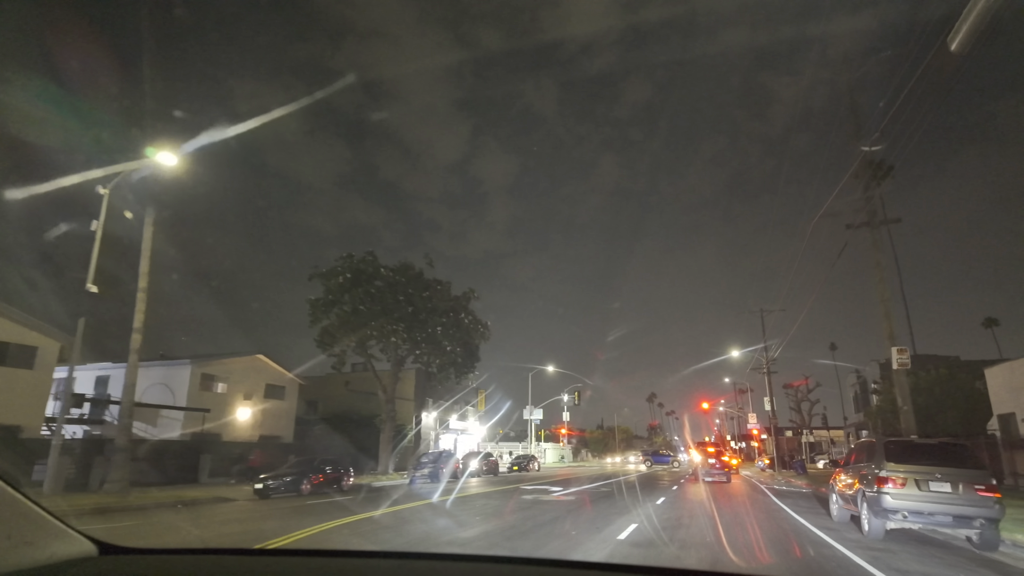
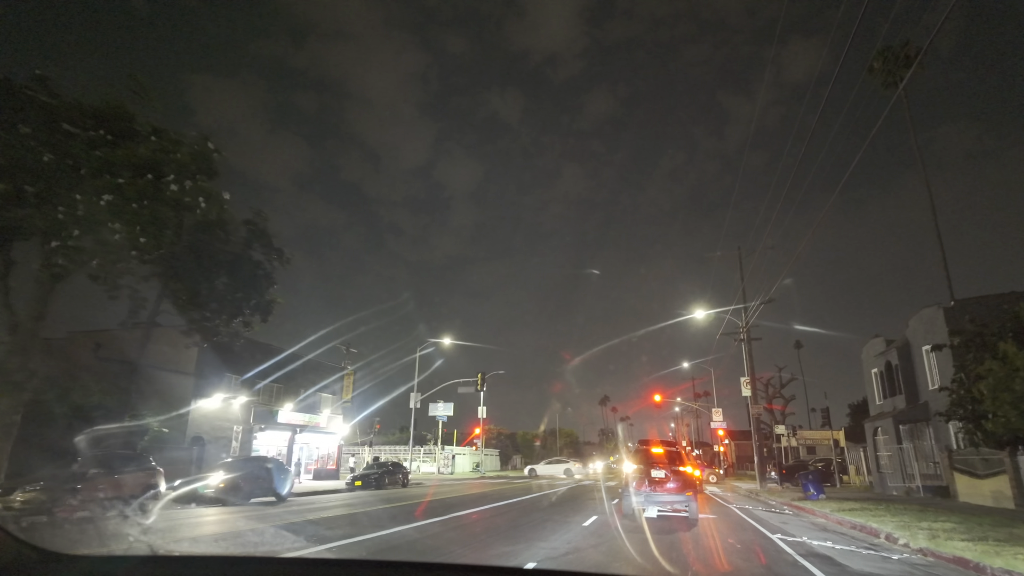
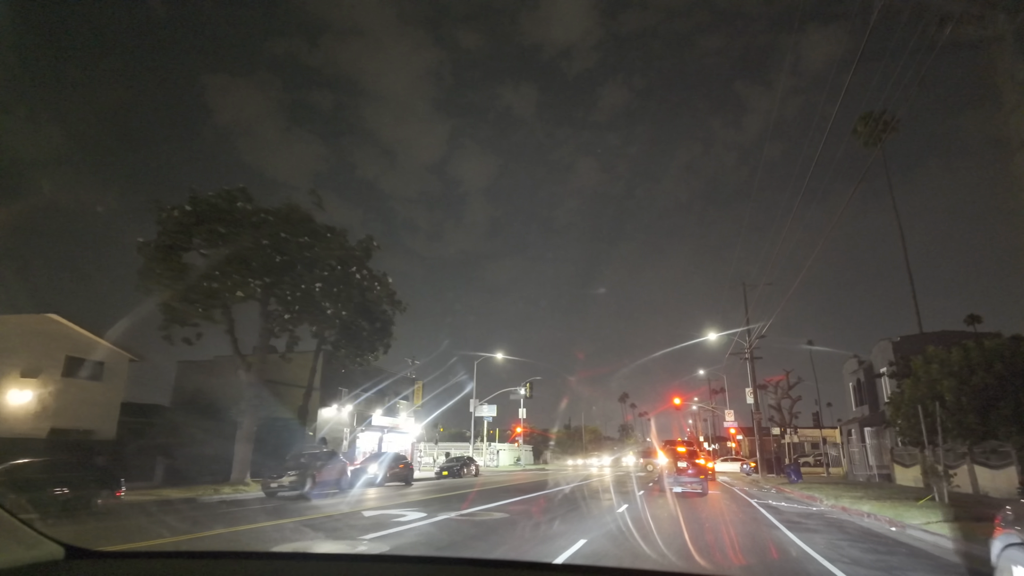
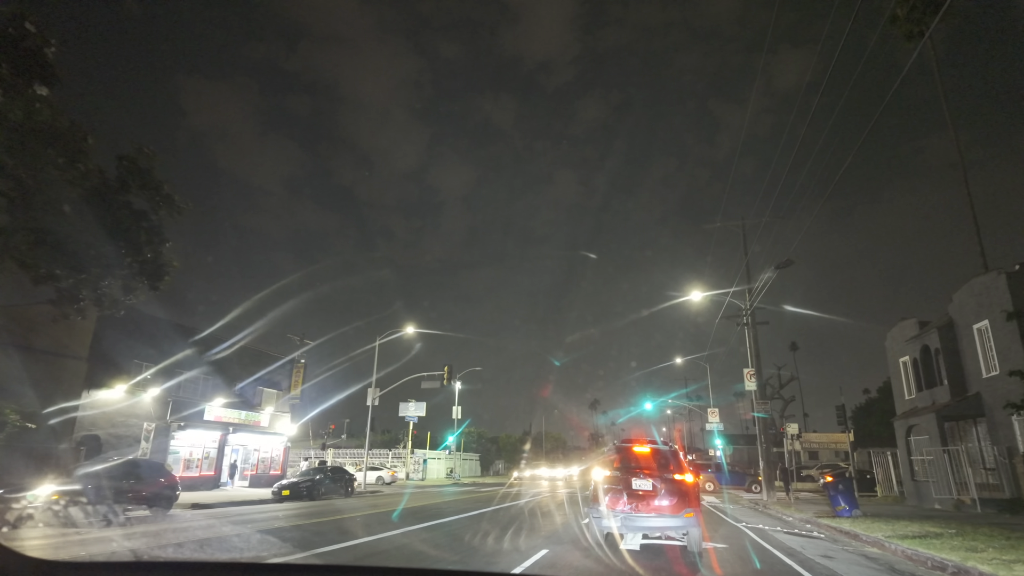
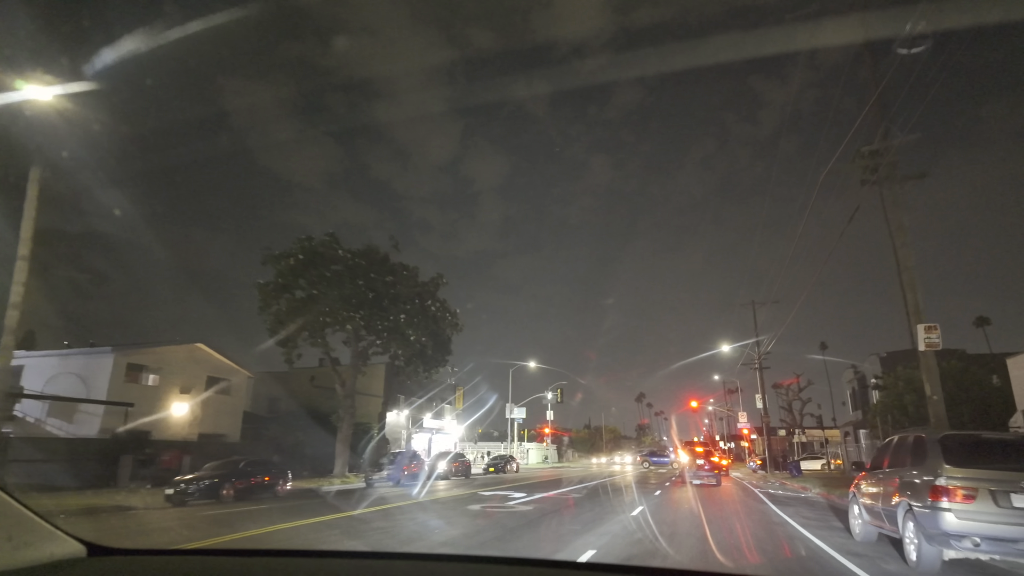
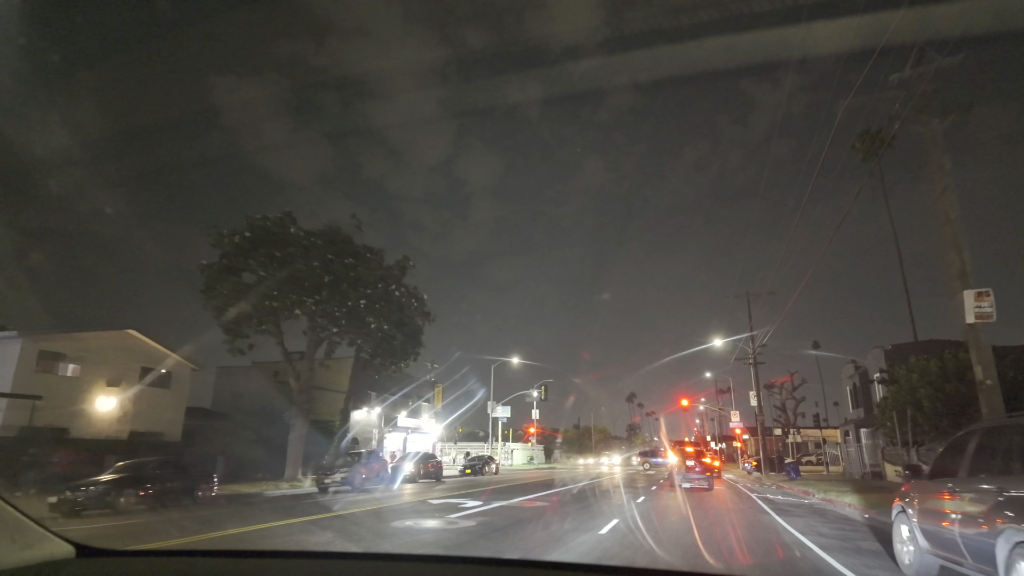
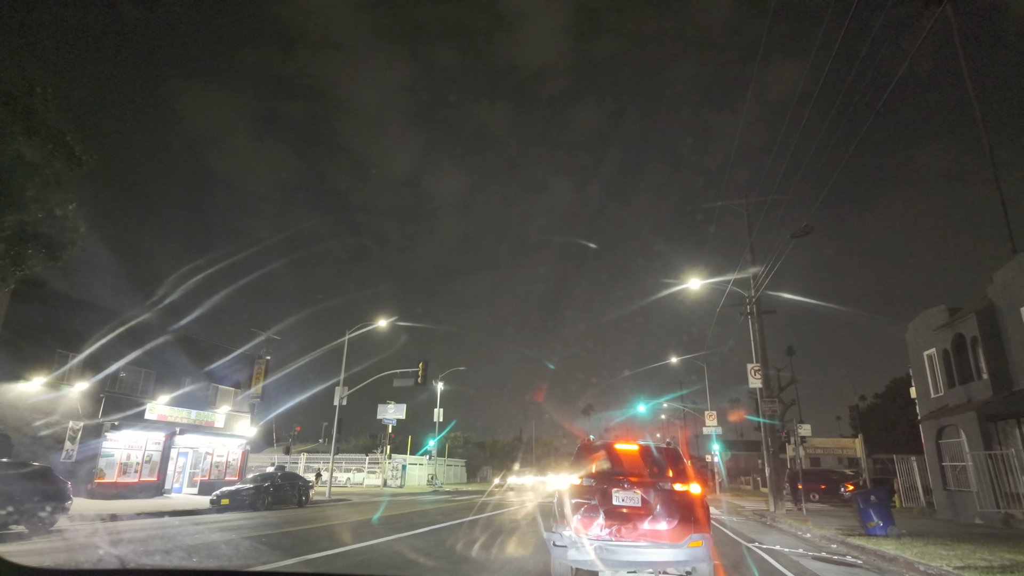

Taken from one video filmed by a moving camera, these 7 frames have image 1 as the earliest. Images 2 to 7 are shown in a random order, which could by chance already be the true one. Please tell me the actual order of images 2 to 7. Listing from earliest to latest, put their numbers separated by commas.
5, 6, 3, 2, 4, 7
